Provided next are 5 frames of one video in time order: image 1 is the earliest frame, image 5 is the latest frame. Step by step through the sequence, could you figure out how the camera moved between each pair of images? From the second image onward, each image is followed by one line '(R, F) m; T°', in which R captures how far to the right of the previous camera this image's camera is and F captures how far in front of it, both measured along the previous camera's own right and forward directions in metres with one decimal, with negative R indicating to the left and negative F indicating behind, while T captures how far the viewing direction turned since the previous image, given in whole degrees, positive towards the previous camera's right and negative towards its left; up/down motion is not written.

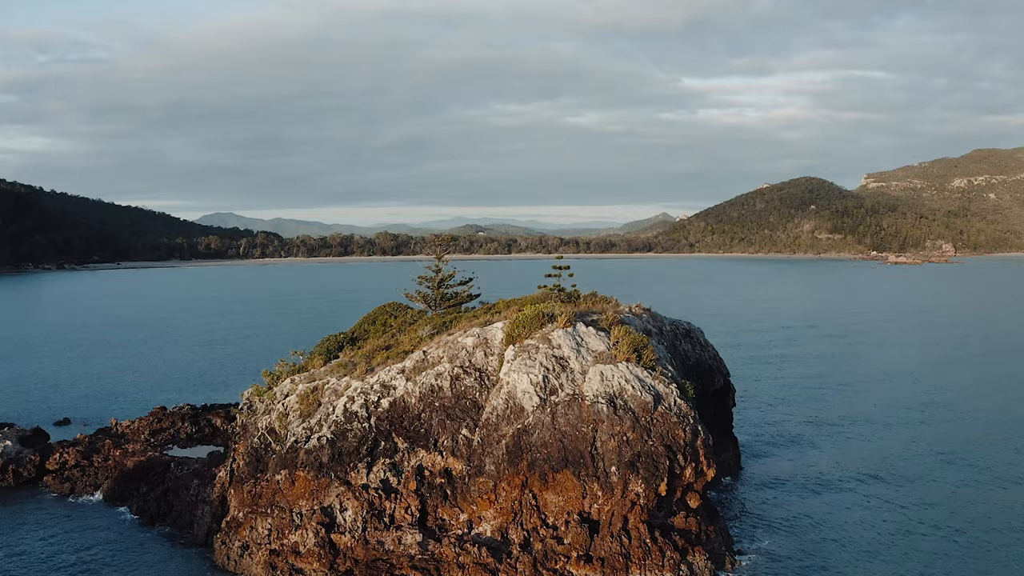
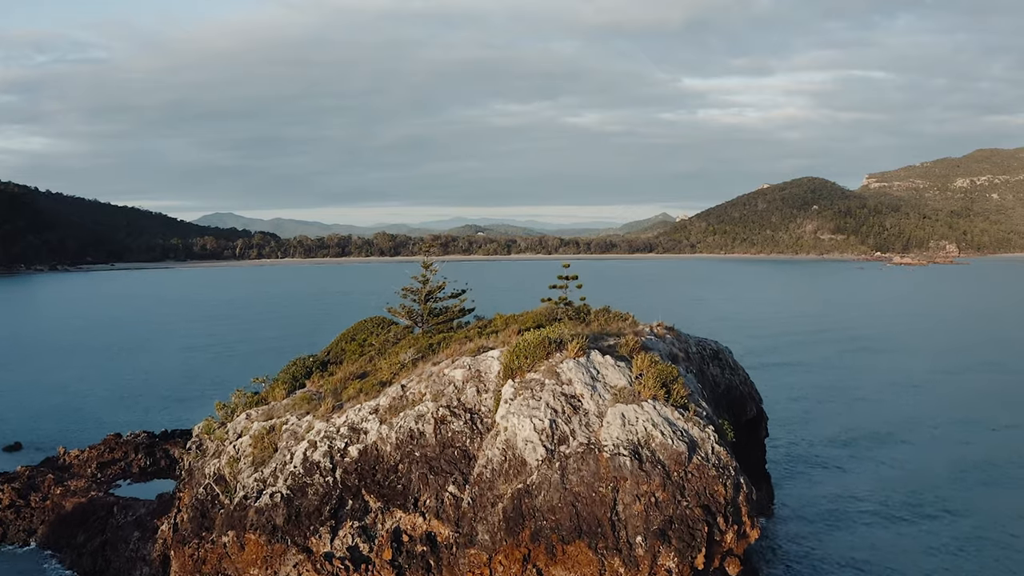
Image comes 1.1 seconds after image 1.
(0.0, +1.8) m; 0°
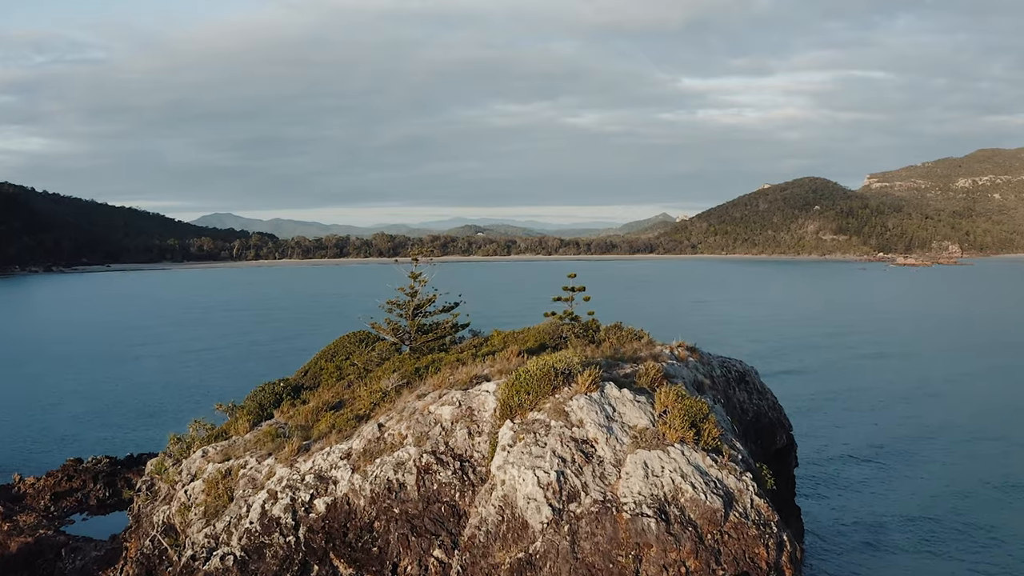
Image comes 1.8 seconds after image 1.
(0.0, +1.3) m; 0°
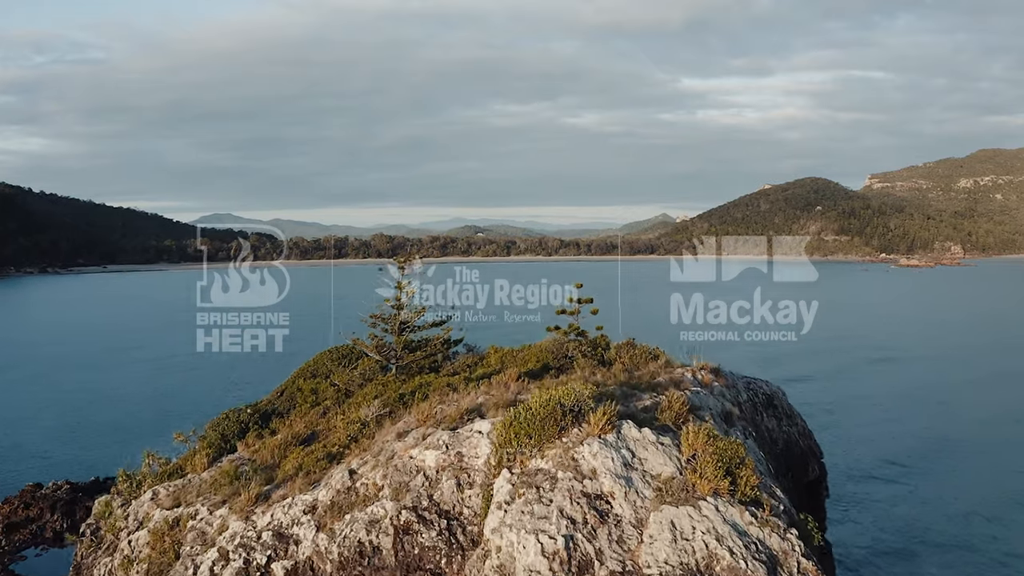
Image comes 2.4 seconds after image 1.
(0.0, +1.1) m; 0°
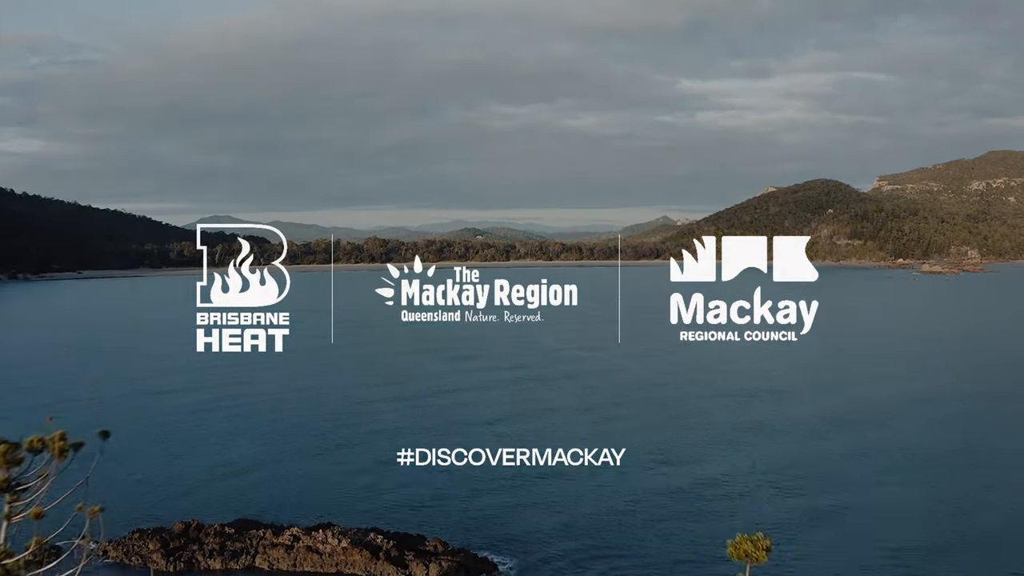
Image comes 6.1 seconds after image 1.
(+0.1, +6.7) m; 0°
